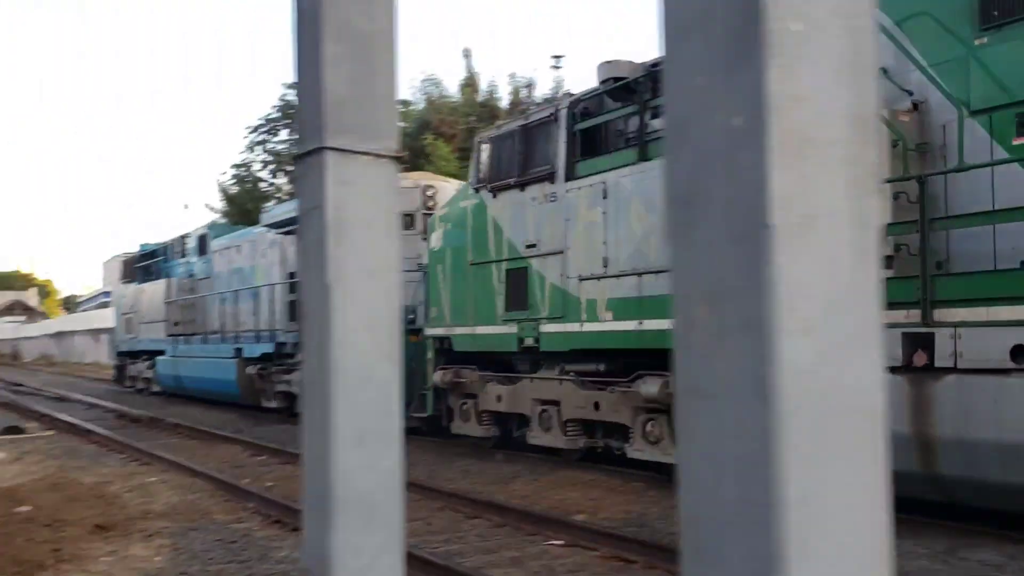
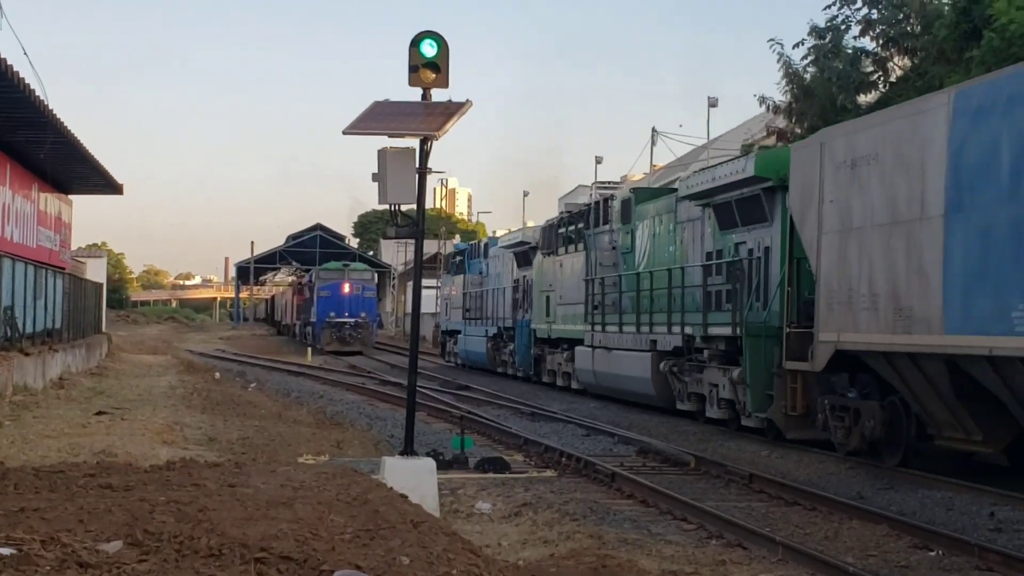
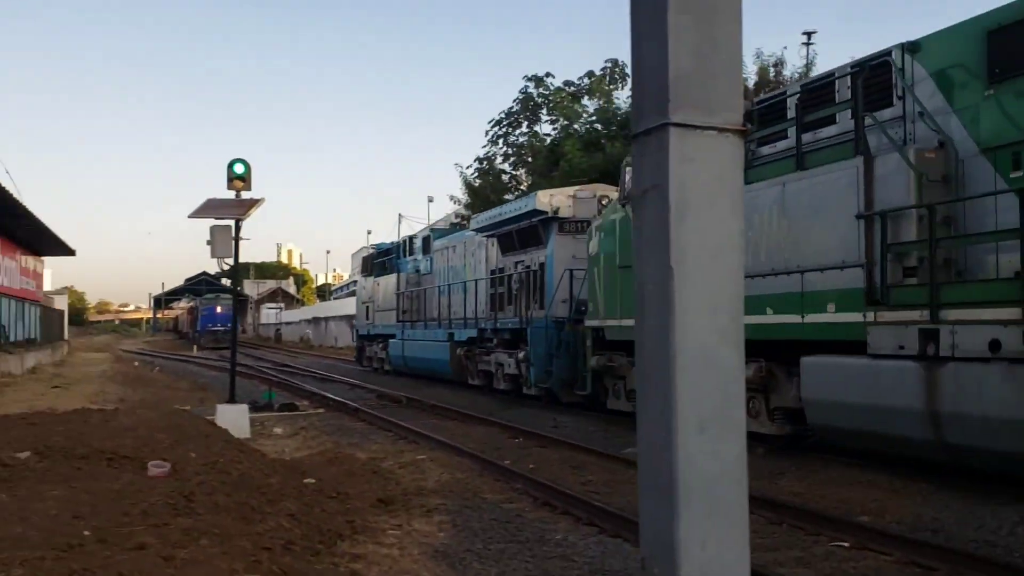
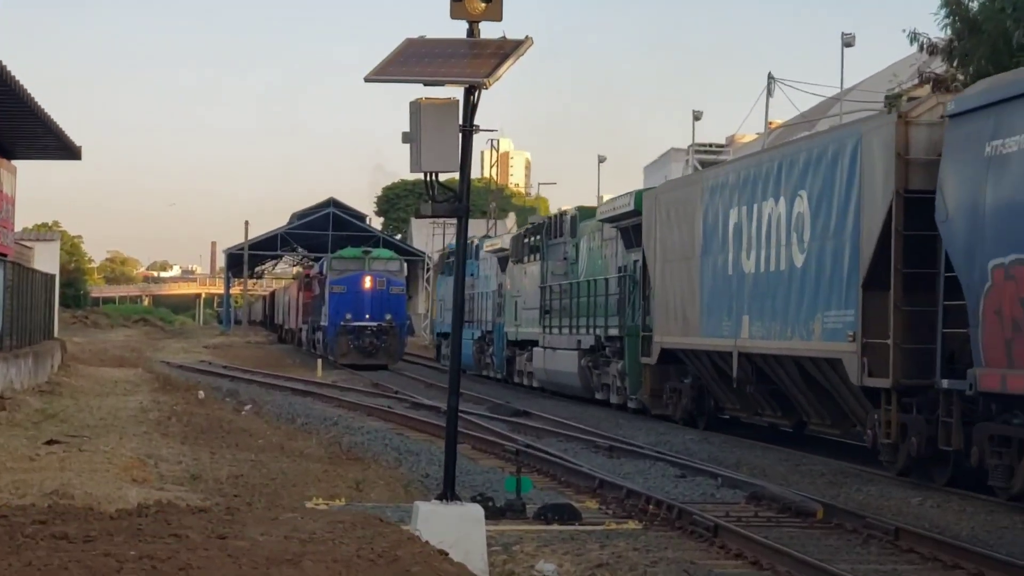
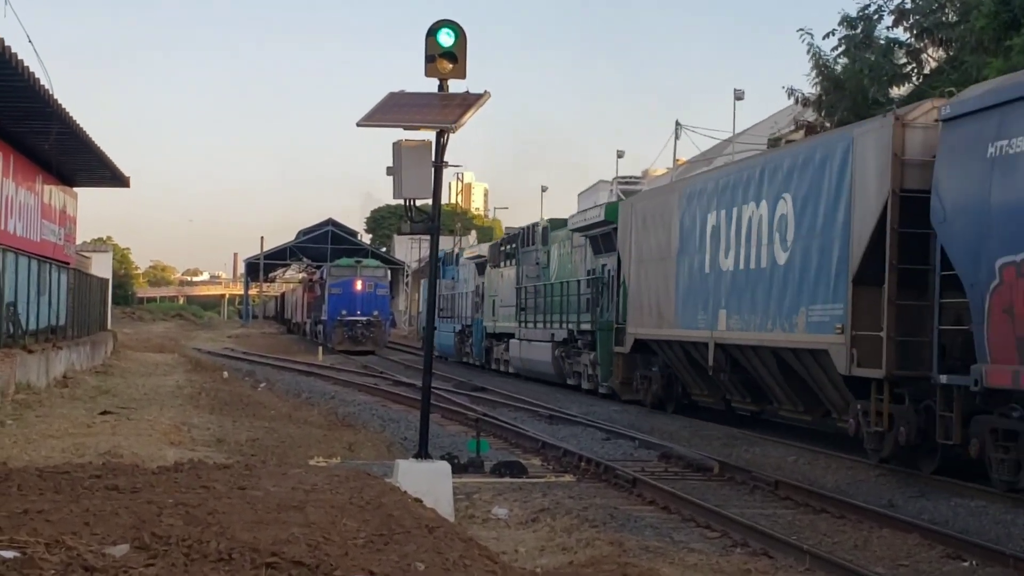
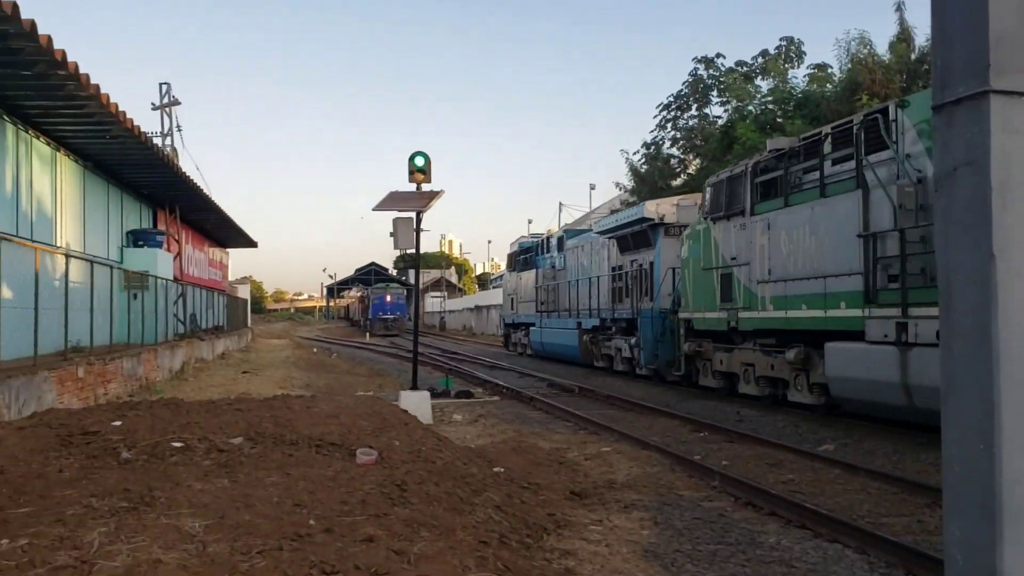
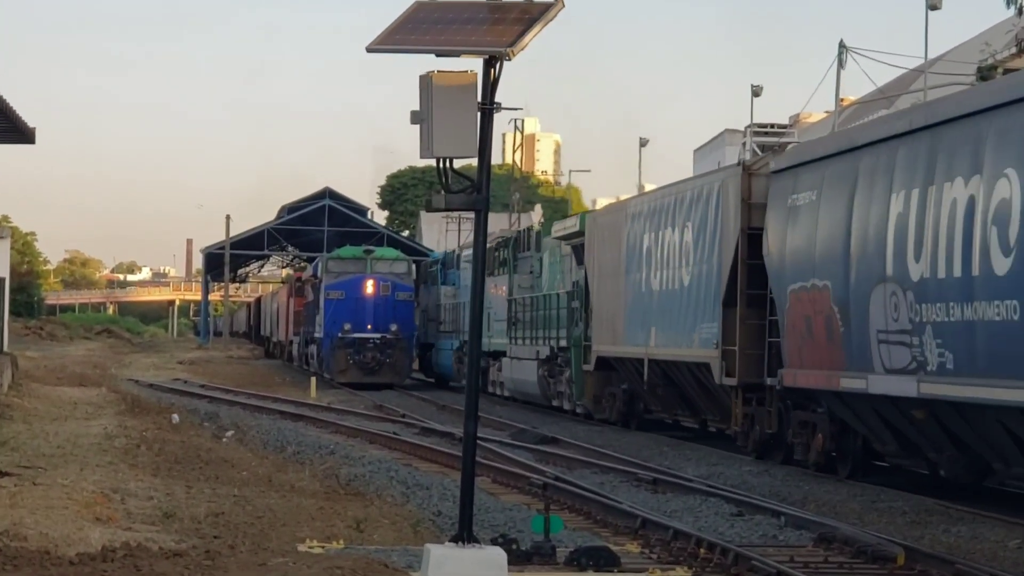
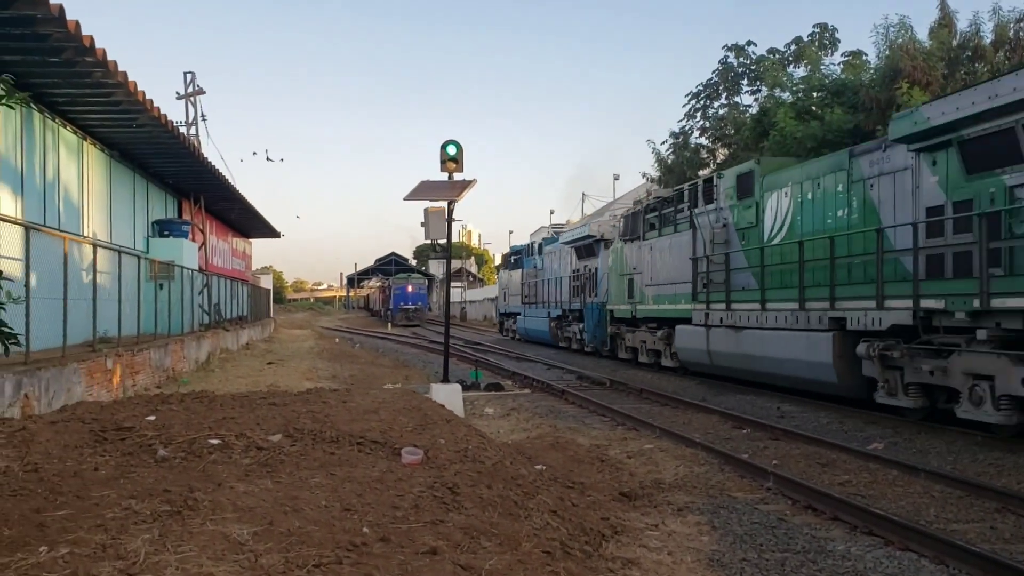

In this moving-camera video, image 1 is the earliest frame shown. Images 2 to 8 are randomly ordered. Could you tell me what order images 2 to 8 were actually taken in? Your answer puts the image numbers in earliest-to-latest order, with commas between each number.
3, 6, 8, 2, 5, 4, 7
